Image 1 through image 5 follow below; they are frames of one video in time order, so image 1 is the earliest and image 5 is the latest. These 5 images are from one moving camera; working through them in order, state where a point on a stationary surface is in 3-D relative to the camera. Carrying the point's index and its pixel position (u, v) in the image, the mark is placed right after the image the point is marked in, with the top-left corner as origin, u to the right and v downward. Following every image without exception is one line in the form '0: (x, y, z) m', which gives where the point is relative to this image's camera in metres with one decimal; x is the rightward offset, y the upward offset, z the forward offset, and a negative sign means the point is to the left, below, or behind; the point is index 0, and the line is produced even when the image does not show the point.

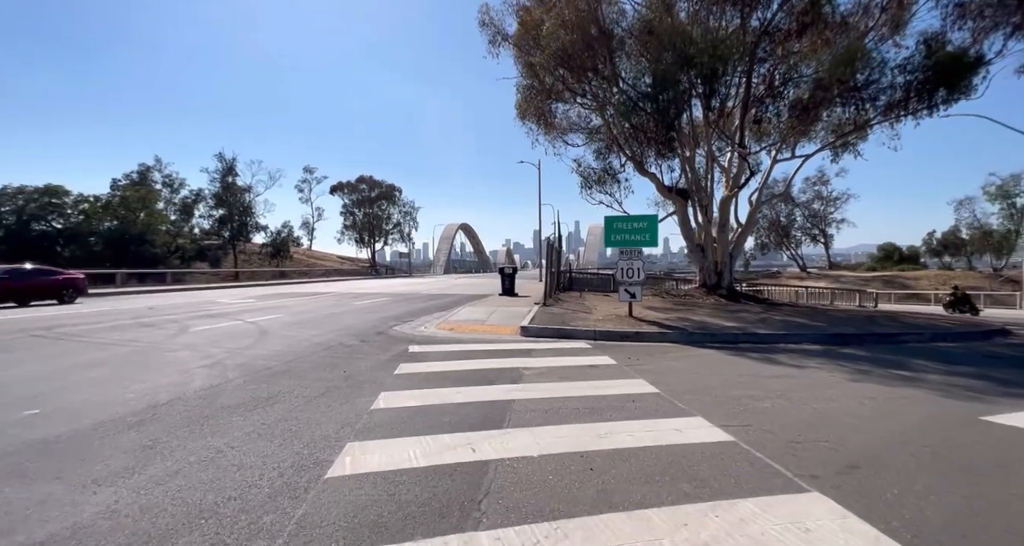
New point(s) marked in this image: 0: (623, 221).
0: (+4.0, +1.8, +14.3) m
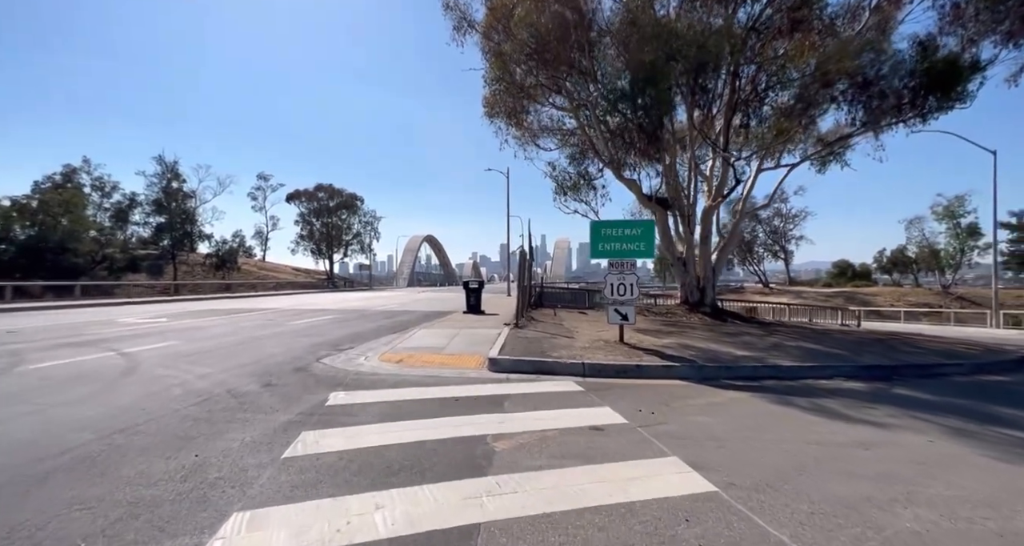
0: (+3.0, +1.3, +11.9) m
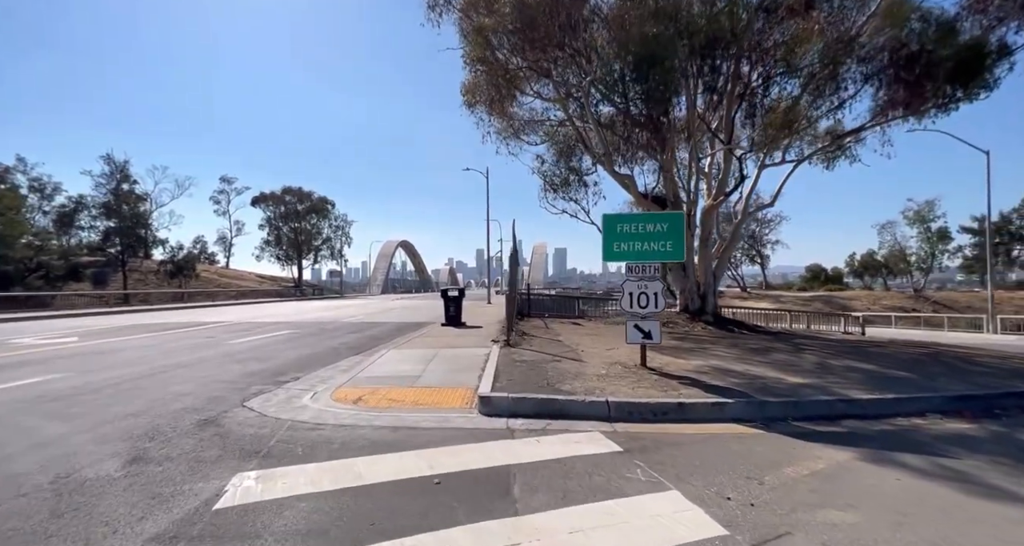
0: (+2.9, +1.2, +9.6) m
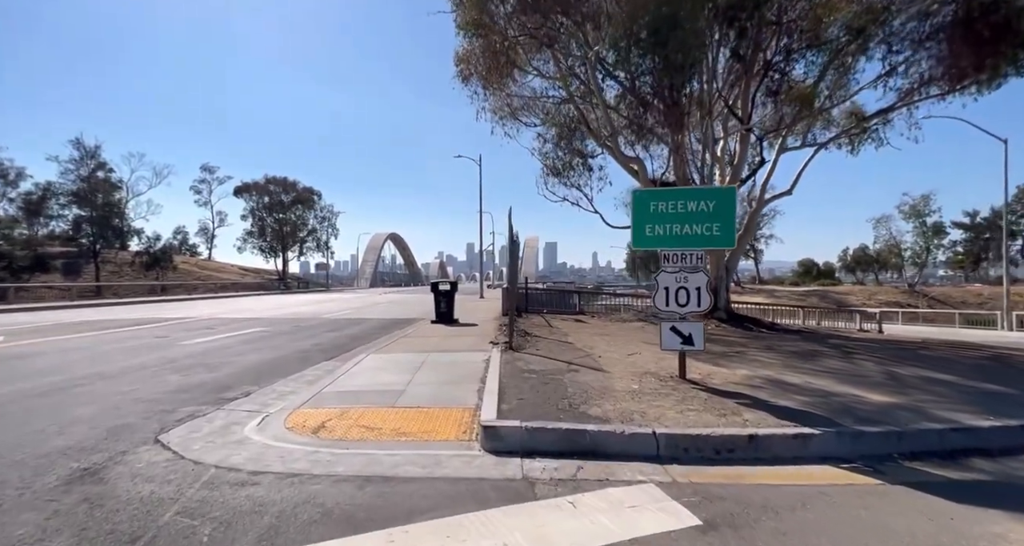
0: (+3.0, +1.4, +7.8) m
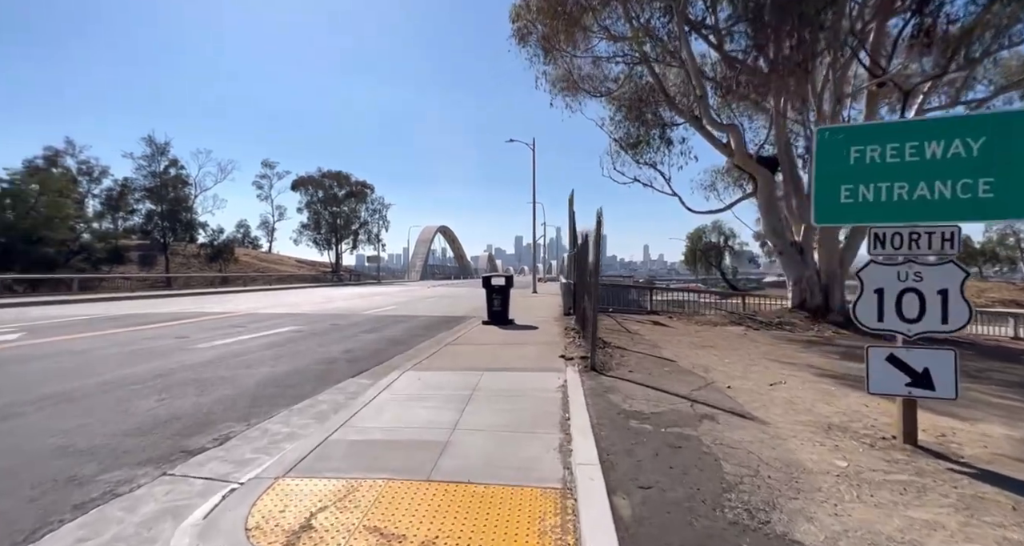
0: (+4.2, +1.5, +4.5) m
